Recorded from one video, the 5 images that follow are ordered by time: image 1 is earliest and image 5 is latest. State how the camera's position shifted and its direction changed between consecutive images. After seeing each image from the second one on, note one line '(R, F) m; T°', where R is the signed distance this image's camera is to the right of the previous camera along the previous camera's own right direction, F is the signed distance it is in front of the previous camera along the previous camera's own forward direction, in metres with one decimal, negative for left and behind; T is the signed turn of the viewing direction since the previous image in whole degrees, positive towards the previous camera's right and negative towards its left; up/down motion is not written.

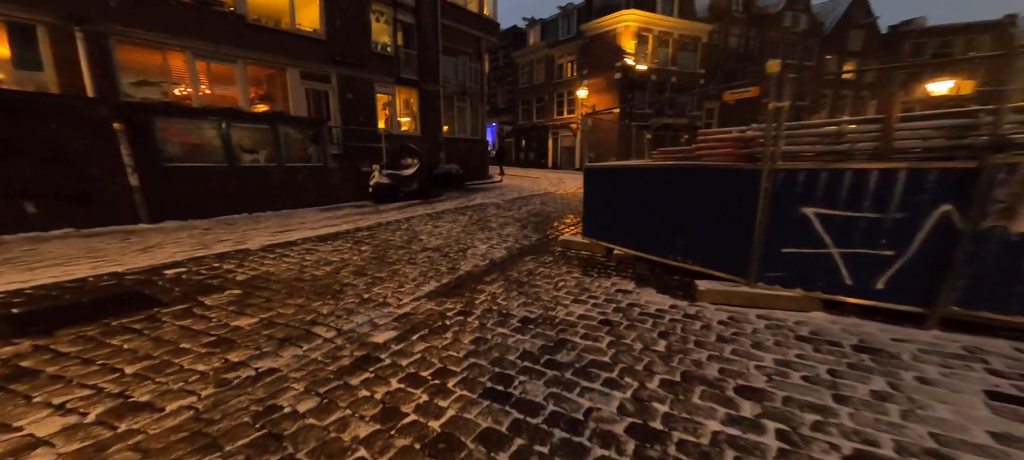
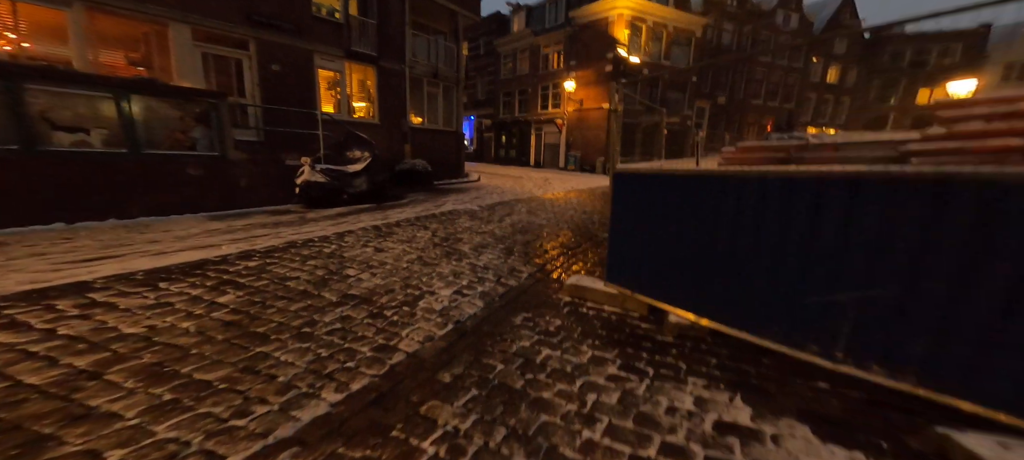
(-0.1, +2.9) m; +3°
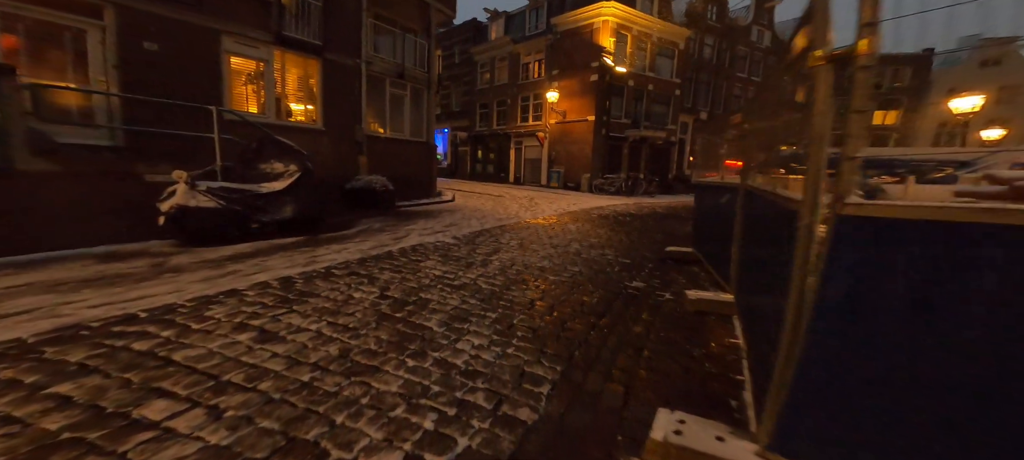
(-0.2, +2.4) m; +4°
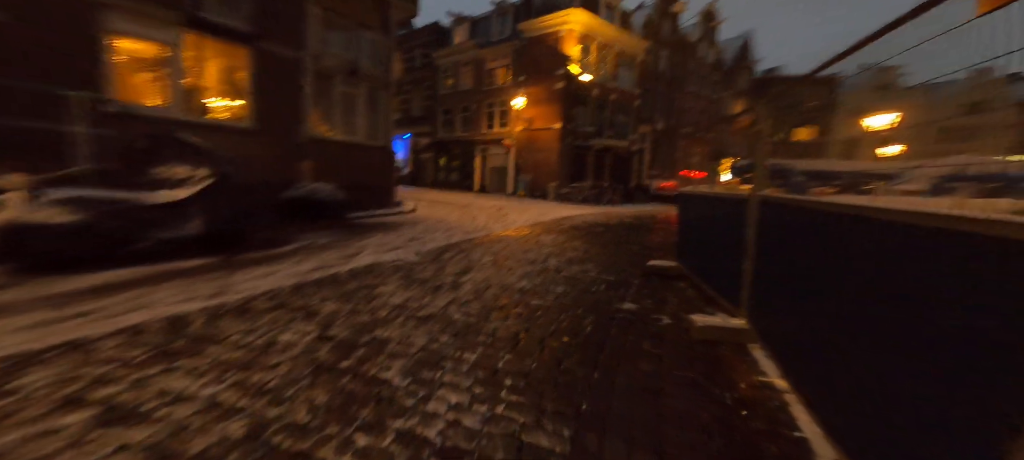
(-0.2, +0.7) m; +6°
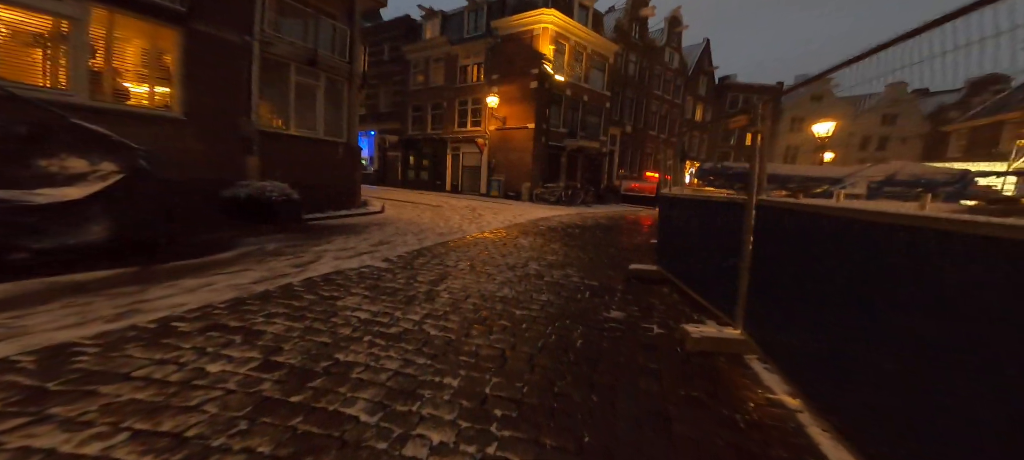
(-0.1, +0.3) m; +4°
